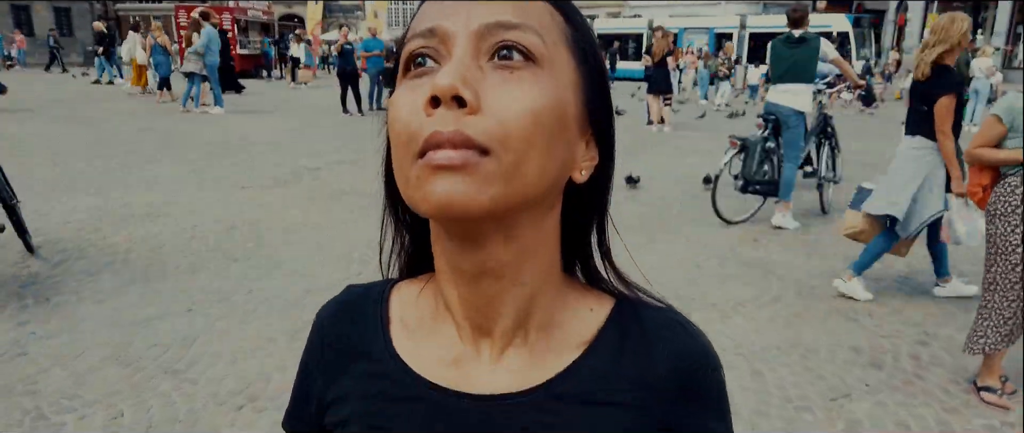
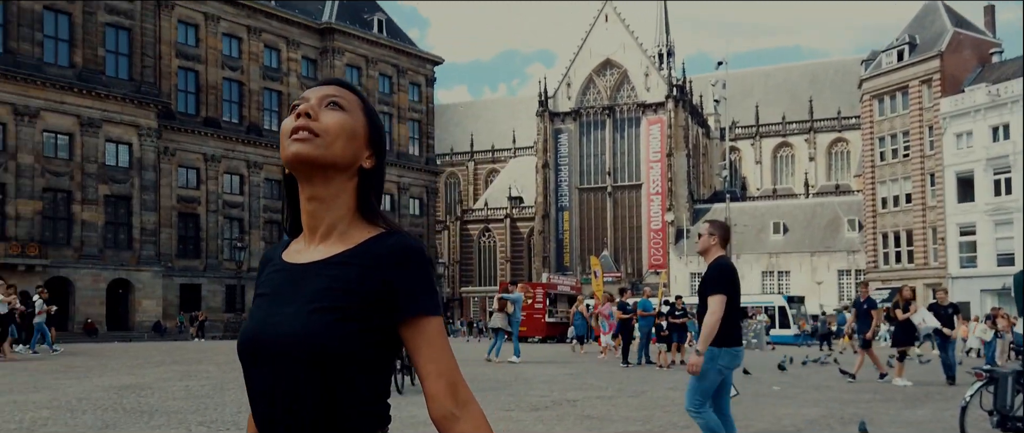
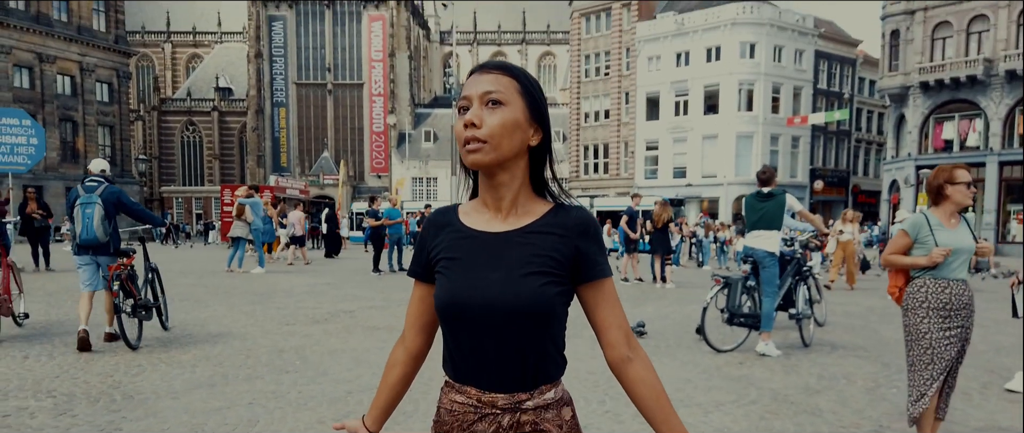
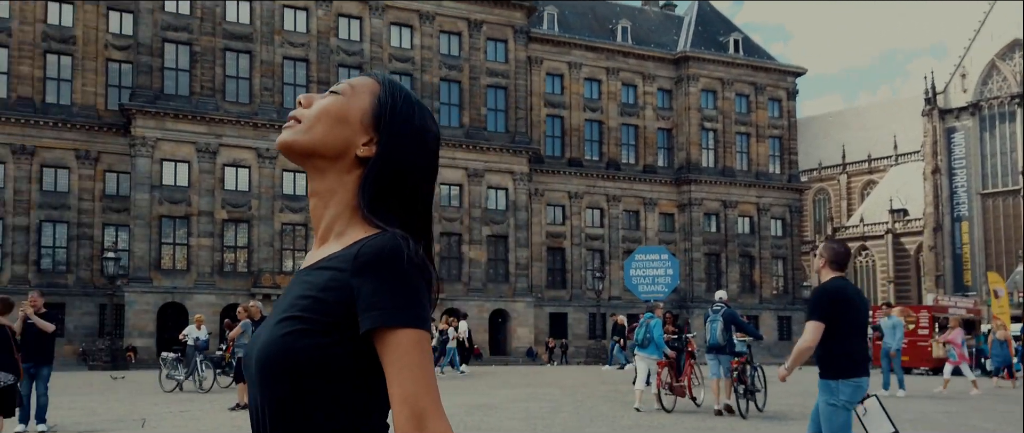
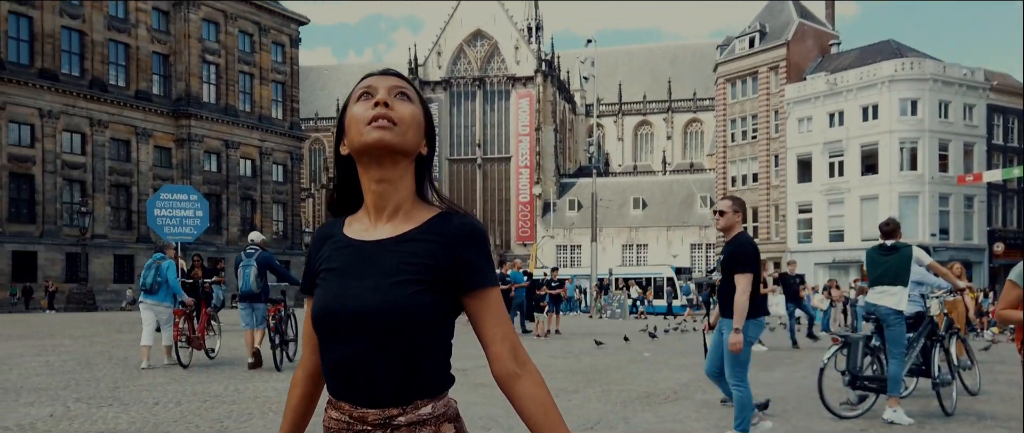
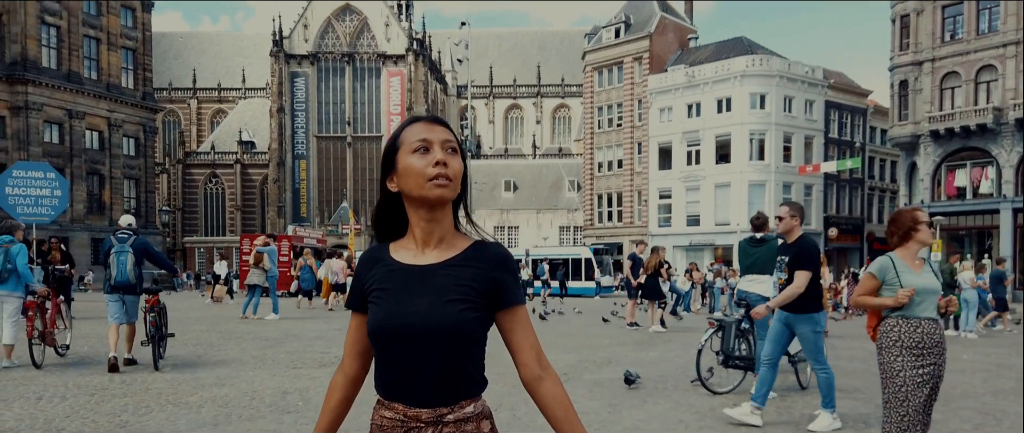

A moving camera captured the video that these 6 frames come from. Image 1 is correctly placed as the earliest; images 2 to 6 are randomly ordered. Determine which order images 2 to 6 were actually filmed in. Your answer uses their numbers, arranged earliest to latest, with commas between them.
3, 6, 5, 2, 4
